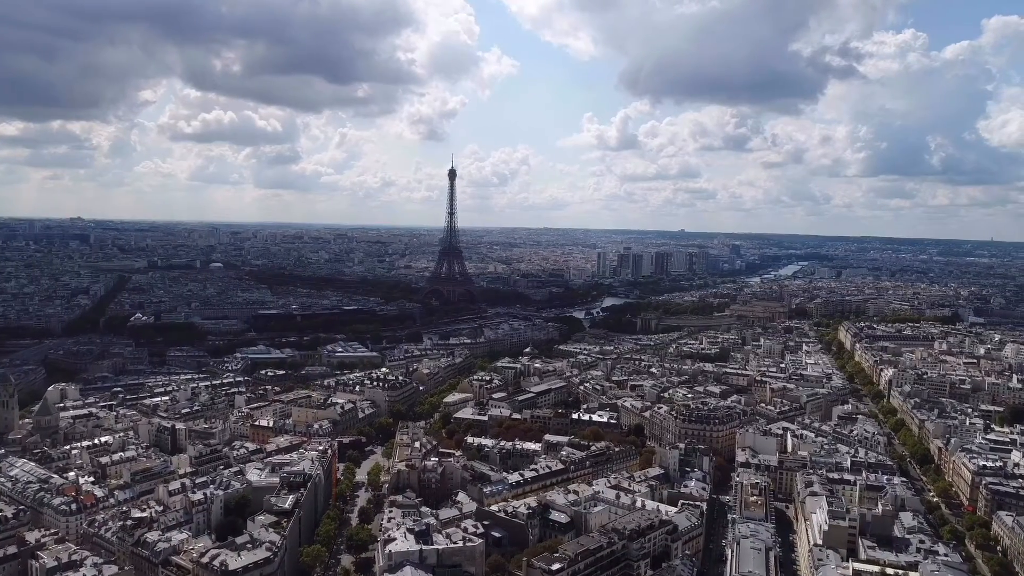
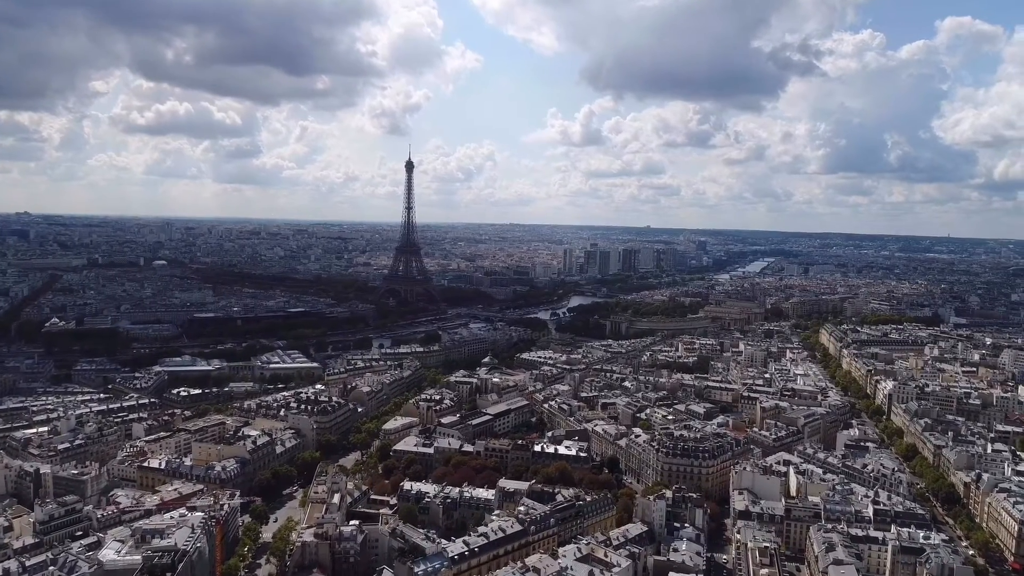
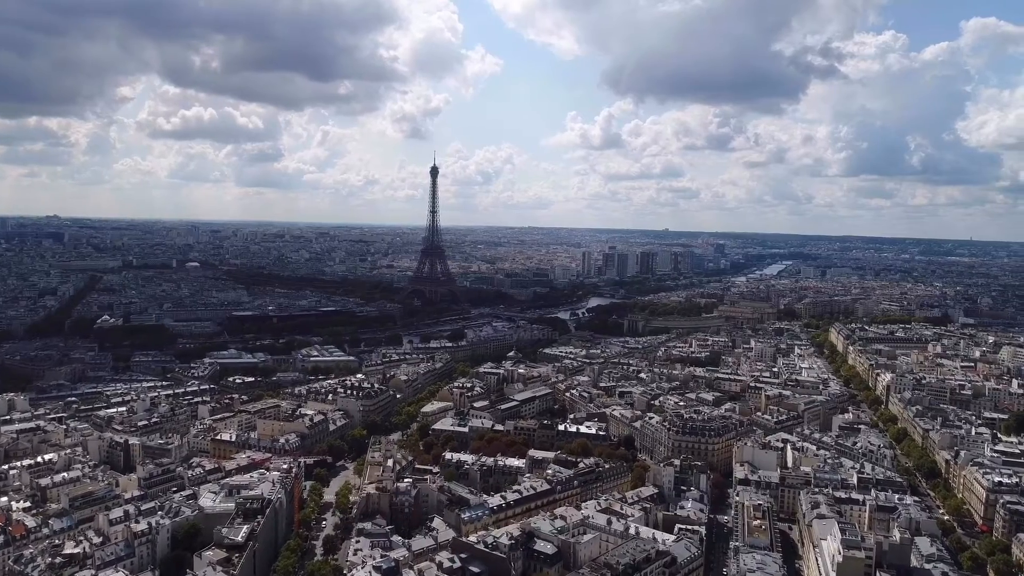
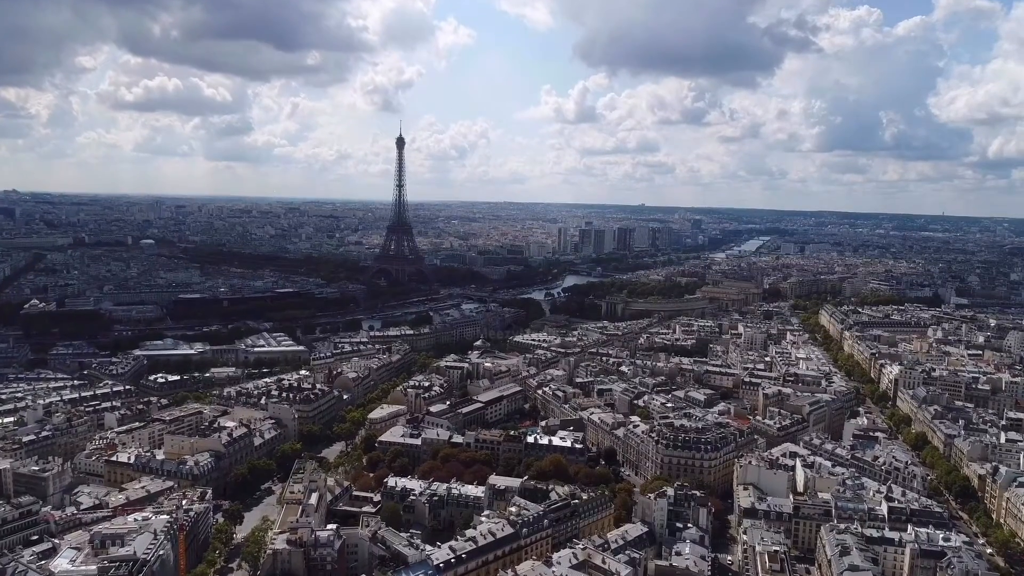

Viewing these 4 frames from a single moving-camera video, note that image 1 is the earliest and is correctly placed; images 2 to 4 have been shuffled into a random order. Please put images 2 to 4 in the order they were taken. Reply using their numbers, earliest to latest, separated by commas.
3, 2, 4
